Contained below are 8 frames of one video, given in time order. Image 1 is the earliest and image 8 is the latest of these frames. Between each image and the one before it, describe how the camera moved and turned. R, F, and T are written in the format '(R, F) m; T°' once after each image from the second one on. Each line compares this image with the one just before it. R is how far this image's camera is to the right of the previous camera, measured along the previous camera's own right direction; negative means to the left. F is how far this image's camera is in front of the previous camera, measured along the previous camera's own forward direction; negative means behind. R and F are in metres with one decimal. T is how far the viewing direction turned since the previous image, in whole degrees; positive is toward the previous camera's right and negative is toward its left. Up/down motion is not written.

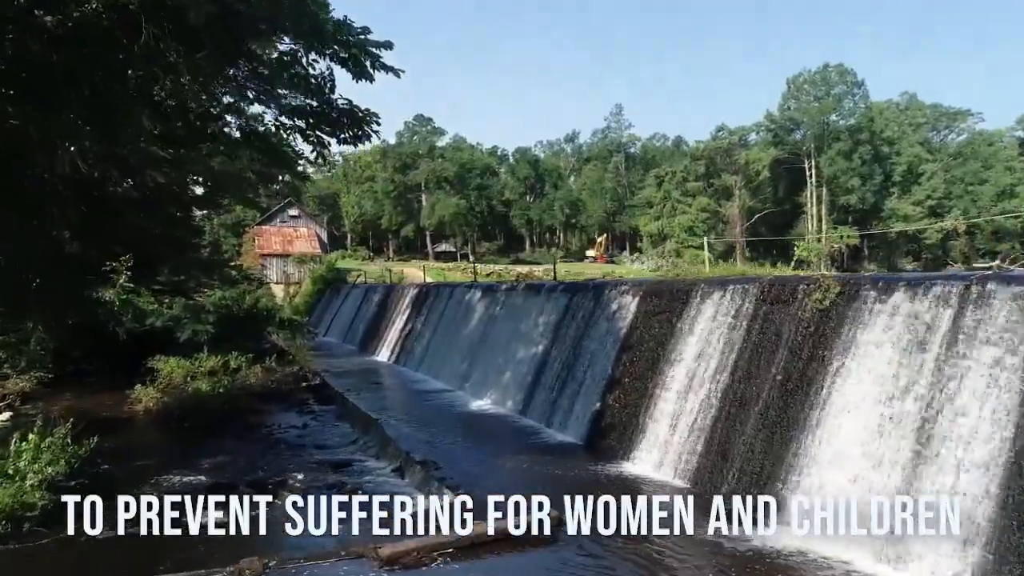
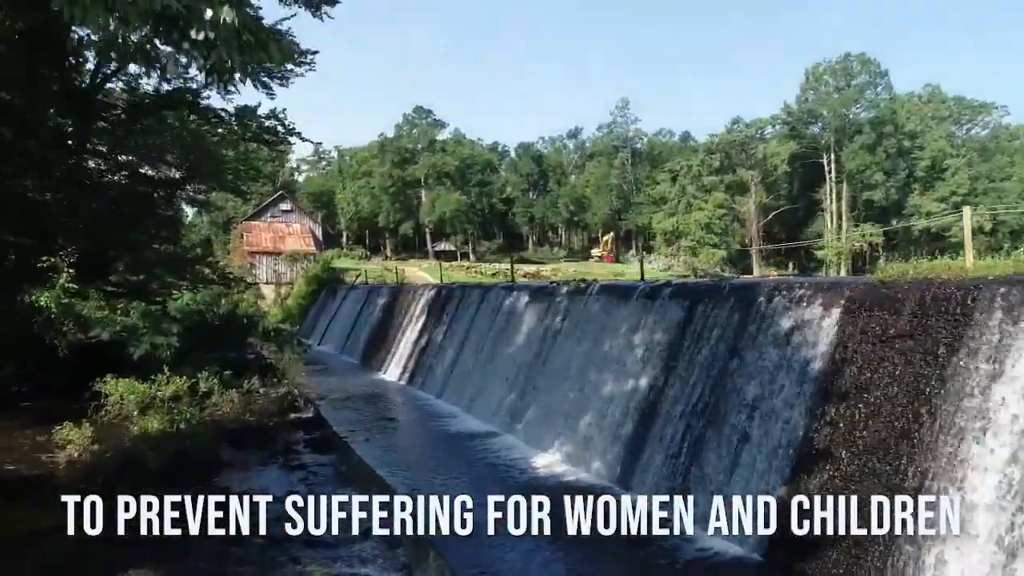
(-0.9, +3.8) m; 0°
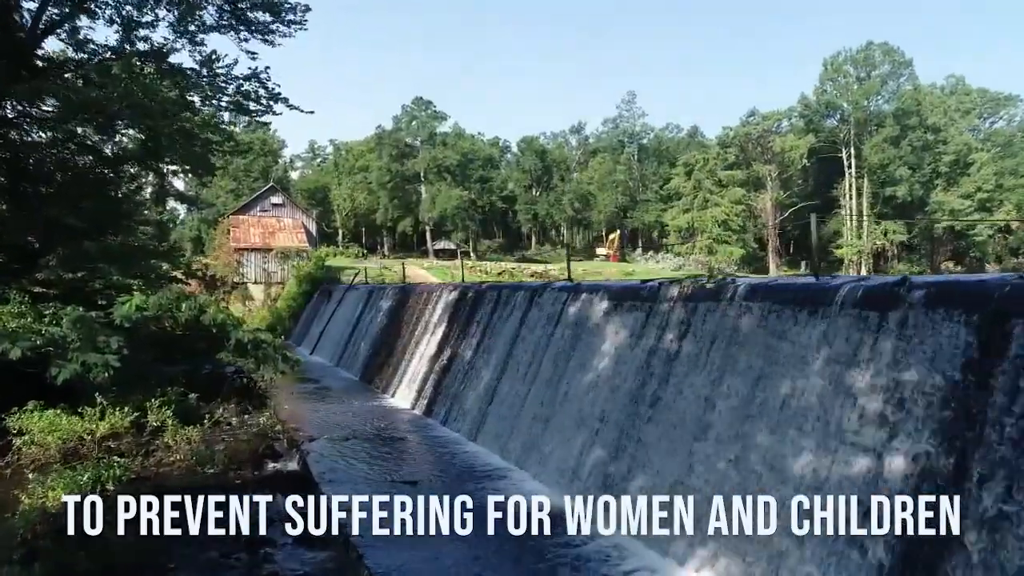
(-0.8, +3.5) m; 0°
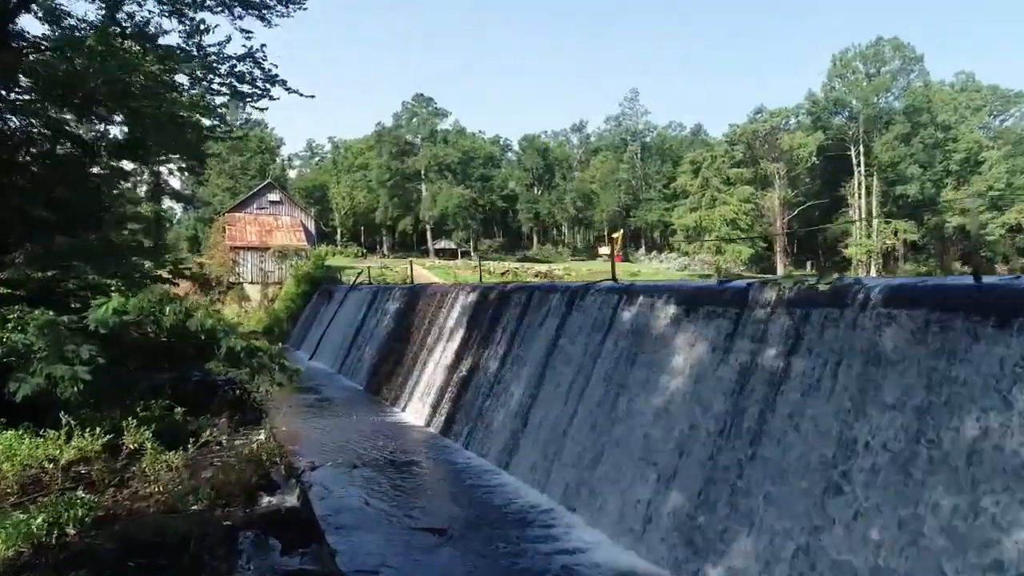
(-0.4, +1.4) m; 0°
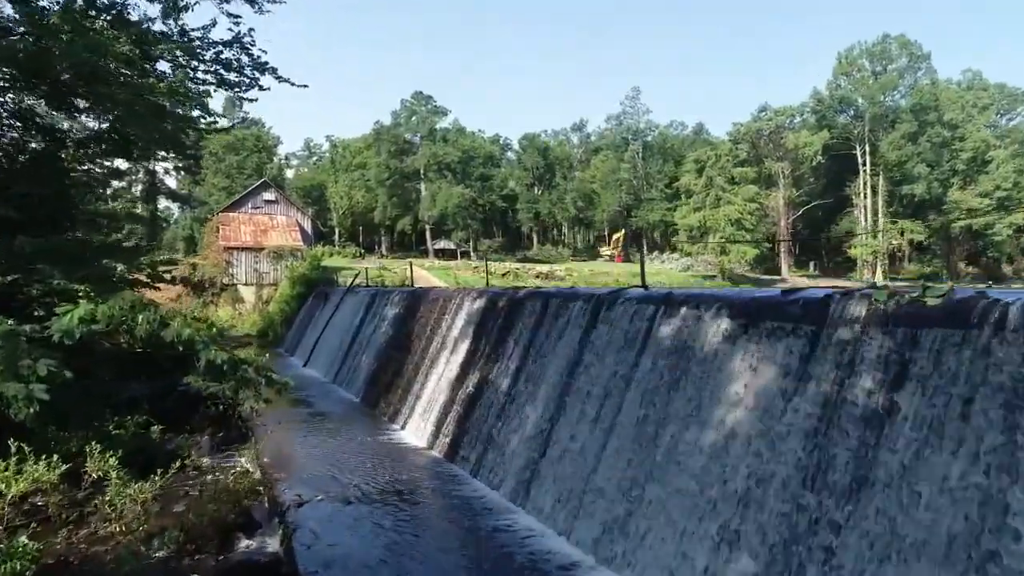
(-0.2, +1.1) m; 0°
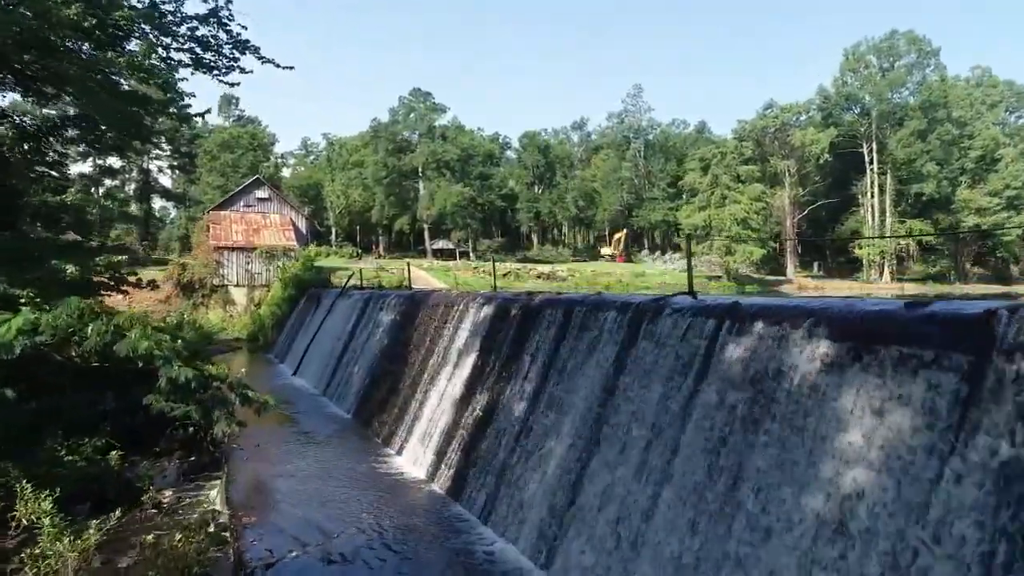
(-0.2, +1.4) m; 0°
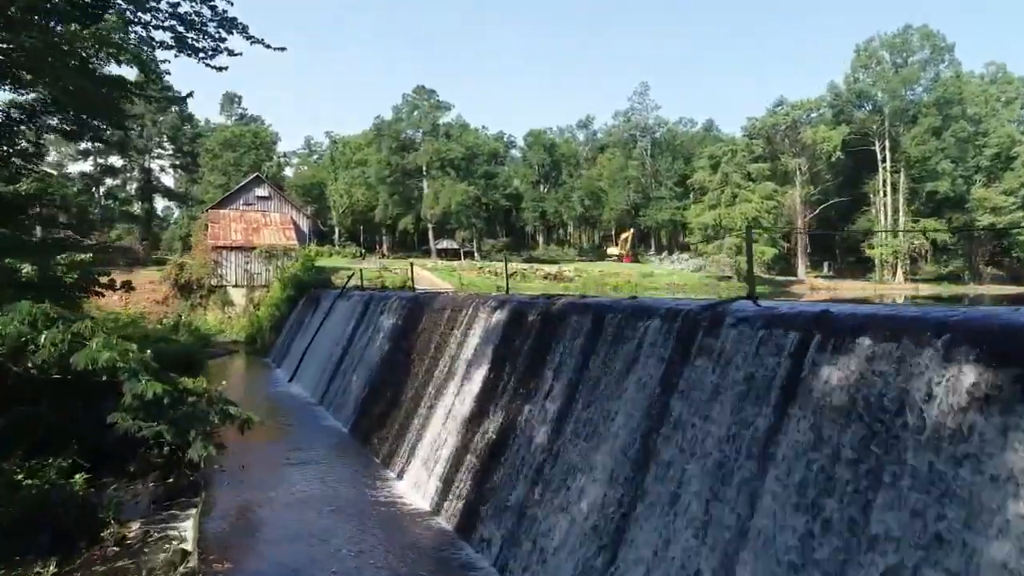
(-0.1, +1.1) m; 0°
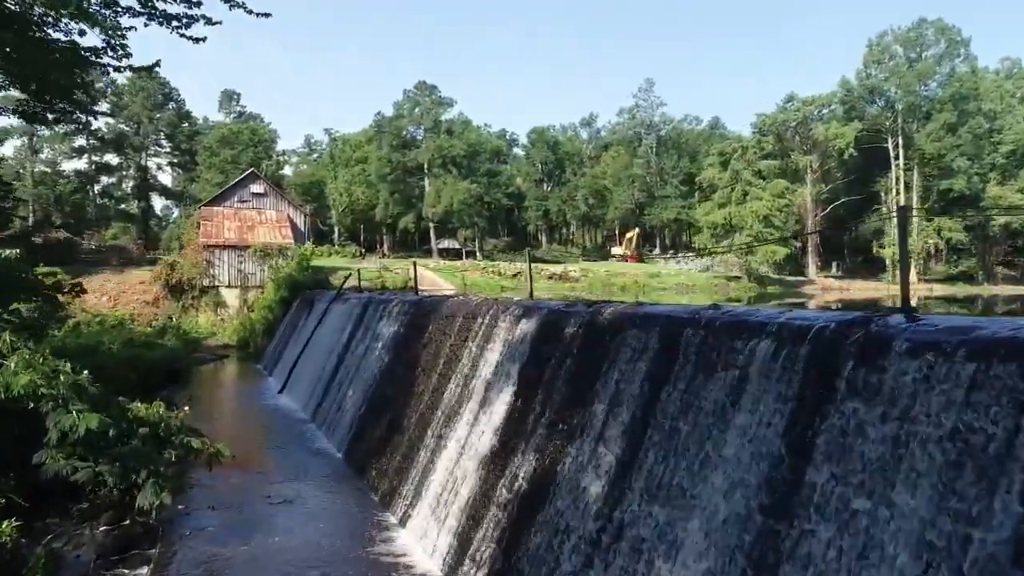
(-0.2, +1.5) m; 0°
